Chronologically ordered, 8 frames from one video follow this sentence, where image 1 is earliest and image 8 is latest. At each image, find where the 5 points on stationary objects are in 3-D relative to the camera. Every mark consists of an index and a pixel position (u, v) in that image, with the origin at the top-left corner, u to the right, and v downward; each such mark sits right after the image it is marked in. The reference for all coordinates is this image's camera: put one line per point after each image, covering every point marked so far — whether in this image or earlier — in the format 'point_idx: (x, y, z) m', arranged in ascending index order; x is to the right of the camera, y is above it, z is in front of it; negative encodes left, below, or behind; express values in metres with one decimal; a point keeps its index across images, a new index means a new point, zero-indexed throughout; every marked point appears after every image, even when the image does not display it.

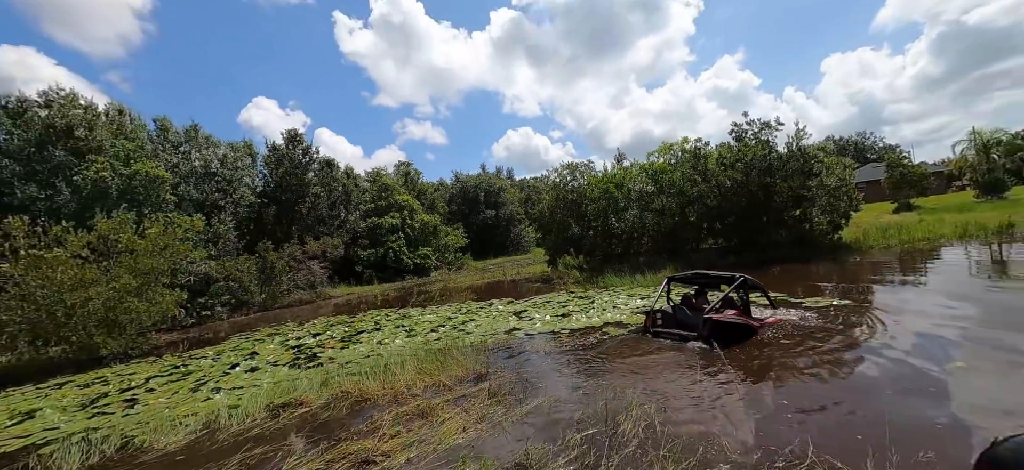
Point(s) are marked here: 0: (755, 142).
0: (+11.9, +4.6, +19.0) m
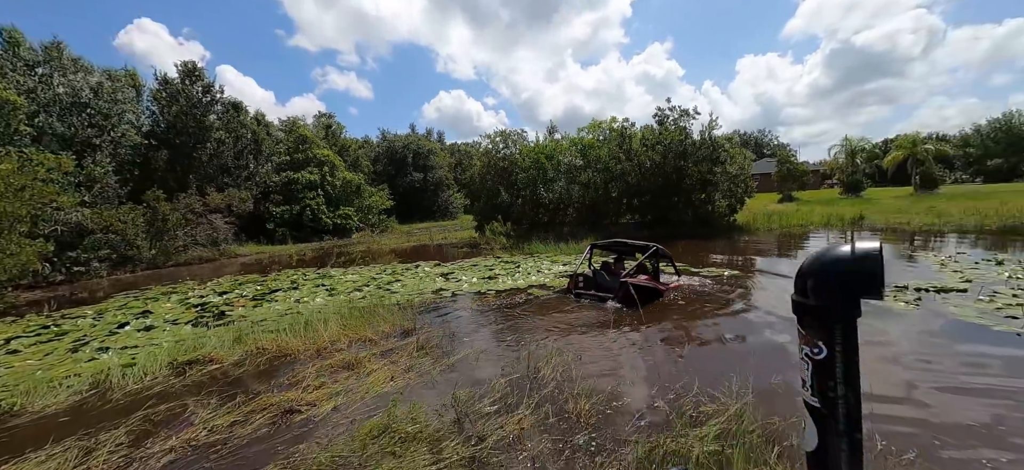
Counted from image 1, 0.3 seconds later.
0: (+8.6, +5.9, +20.6) m
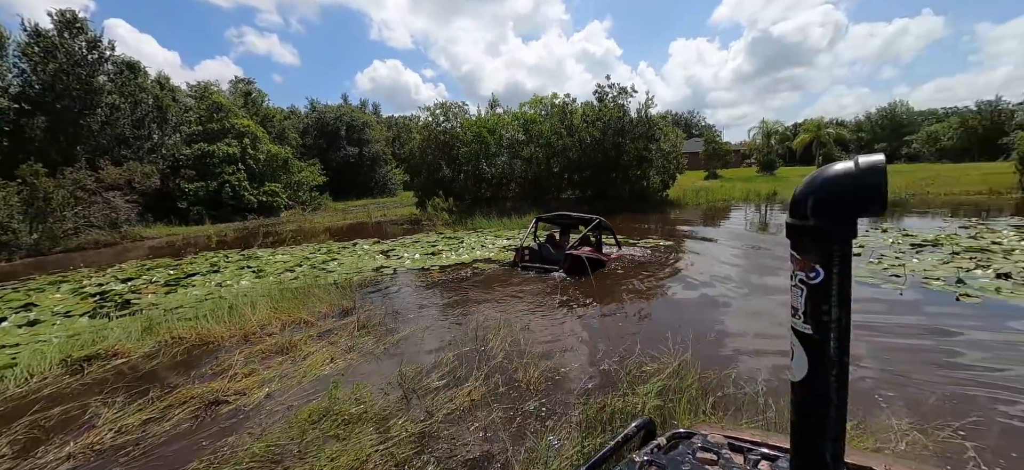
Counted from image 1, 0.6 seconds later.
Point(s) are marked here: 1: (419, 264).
0: (+5.5, +7.3, +21.1) m
1: (-2.5, -0.8, +9.8) m
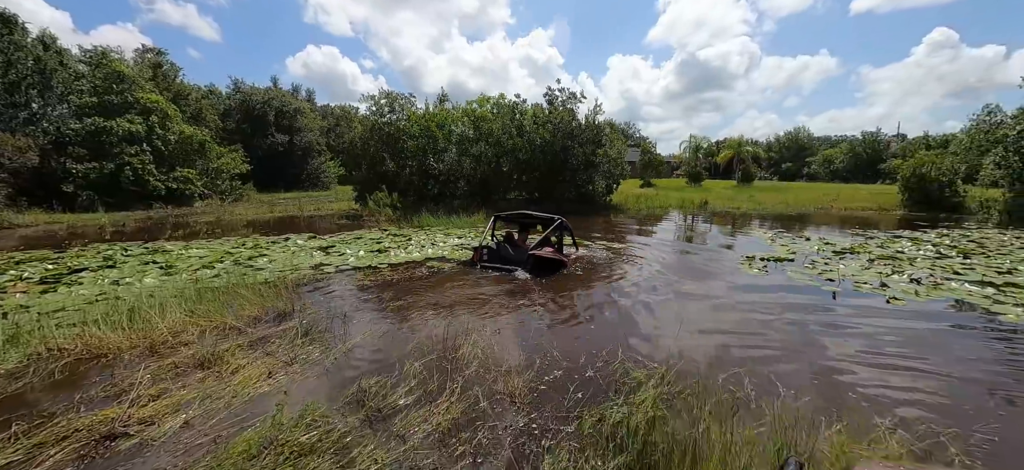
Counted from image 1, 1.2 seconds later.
0: (+2.9, +7.2, +21.4) m
1: (-3.5, -0.7, +9.0) m
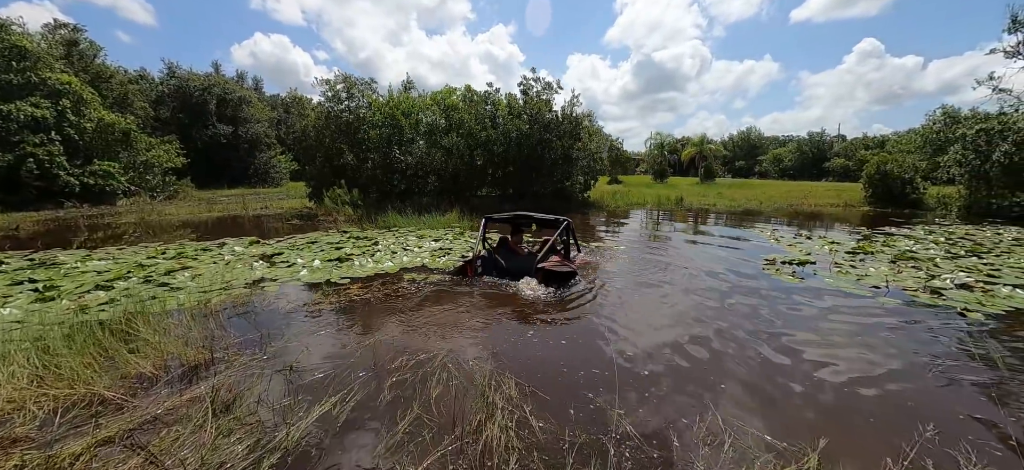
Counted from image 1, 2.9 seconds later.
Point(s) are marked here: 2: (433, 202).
0: (+1.5, +7.2, +20.1) m
1: (-3.6, -0.8, +7.2) m
2: (-4.1, +1.7, +19.6) m
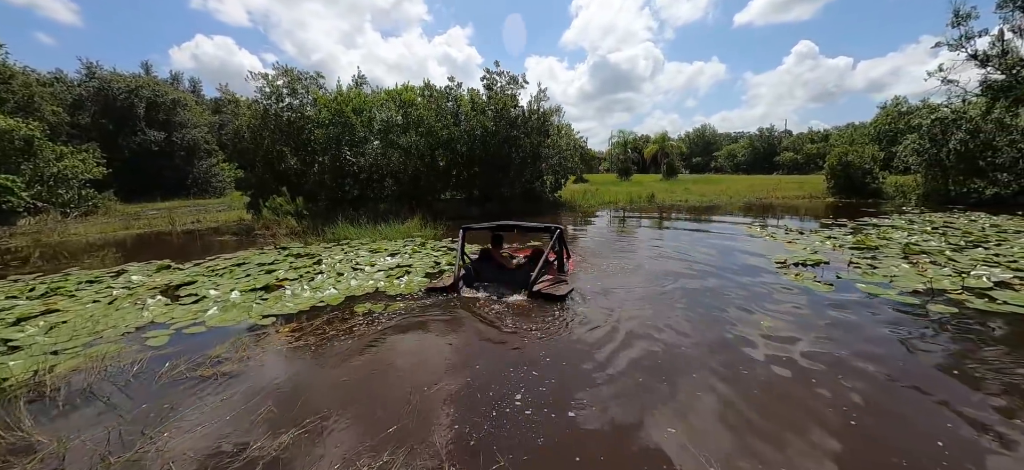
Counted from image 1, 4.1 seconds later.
0: (-0.4, +7.0, +18.7) m
1: (-3.9, -1.1, +5.4) m
2: (-5.7, +1.3, +17.7) m
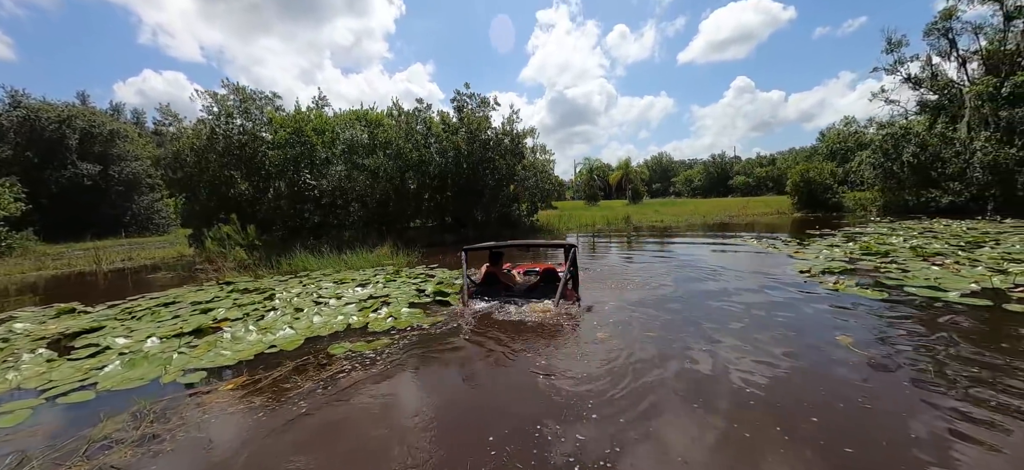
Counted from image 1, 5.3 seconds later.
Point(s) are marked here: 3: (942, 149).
0: (-1.7, +5.8, +18.1) m
1: (-3.7, -1.4, +3.9) m
2: (-6.6, -0.1, +16.2) m
3: (+20.3, +4.1, +17.8) m
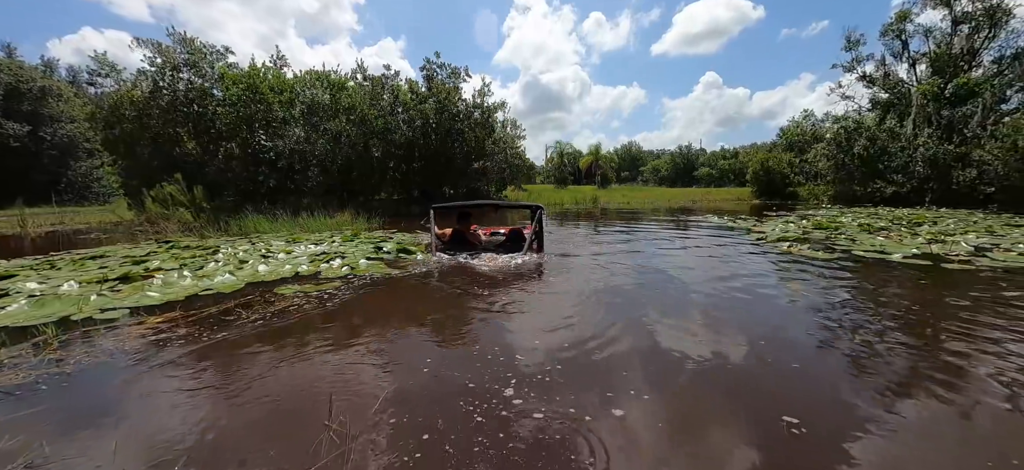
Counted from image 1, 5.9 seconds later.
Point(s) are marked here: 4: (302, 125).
0: (-2.9, +7.0, +17.4) m
1: (-4.1, -0.7, +3.4) m
2: (-7.9, +1.2, +15.4) m
3: (+18.9, +4.7, +19.0) m
4: (-8.3, +4.3, +15.0) m
